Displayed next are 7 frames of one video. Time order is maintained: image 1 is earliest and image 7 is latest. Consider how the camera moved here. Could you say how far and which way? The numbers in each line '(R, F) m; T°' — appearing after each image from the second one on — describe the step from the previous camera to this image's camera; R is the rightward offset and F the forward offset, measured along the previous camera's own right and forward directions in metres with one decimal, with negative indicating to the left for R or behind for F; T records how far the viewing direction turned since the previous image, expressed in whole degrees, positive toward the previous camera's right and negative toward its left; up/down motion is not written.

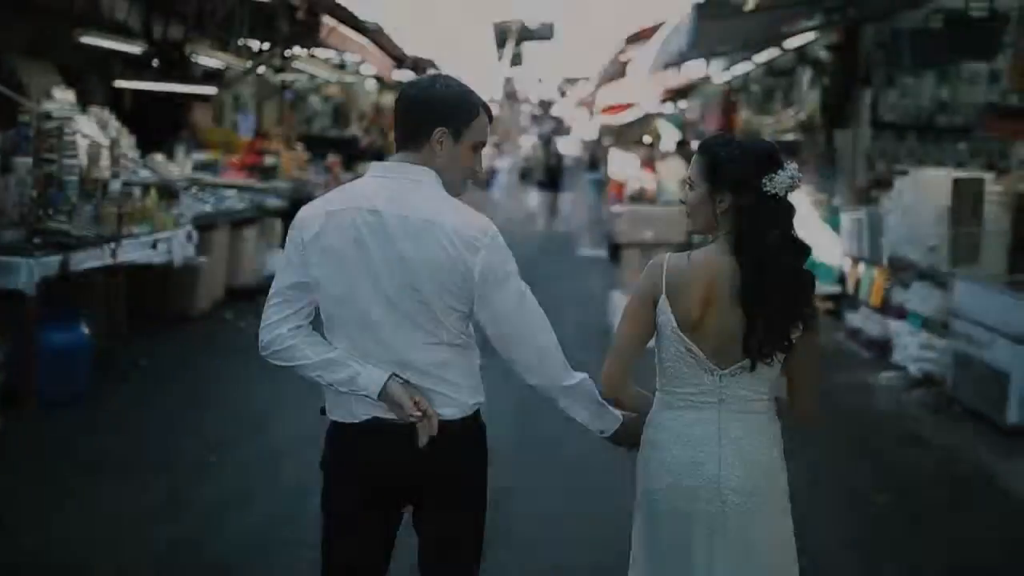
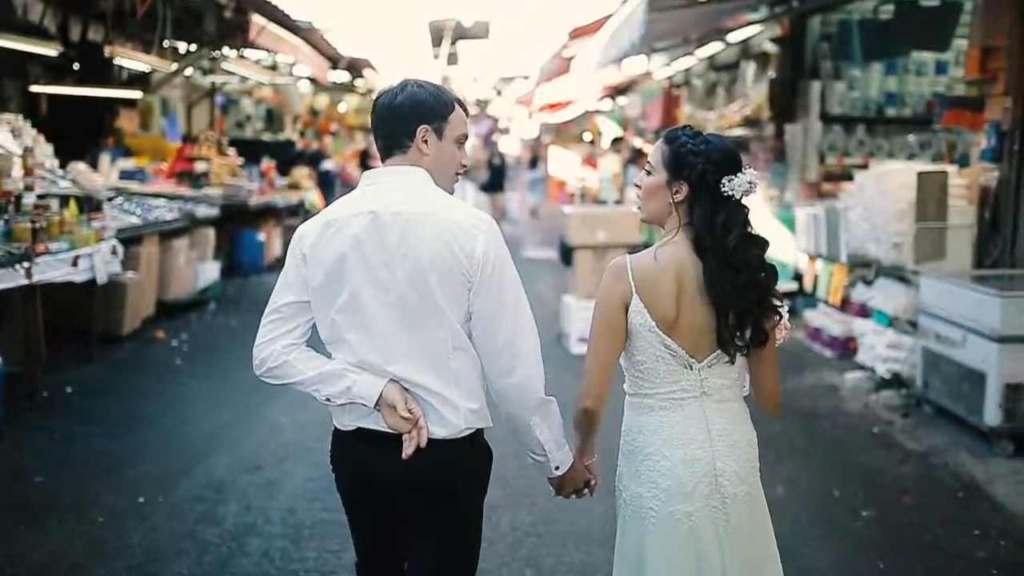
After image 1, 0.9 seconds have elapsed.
(-0.1, +0.4) m; +3°
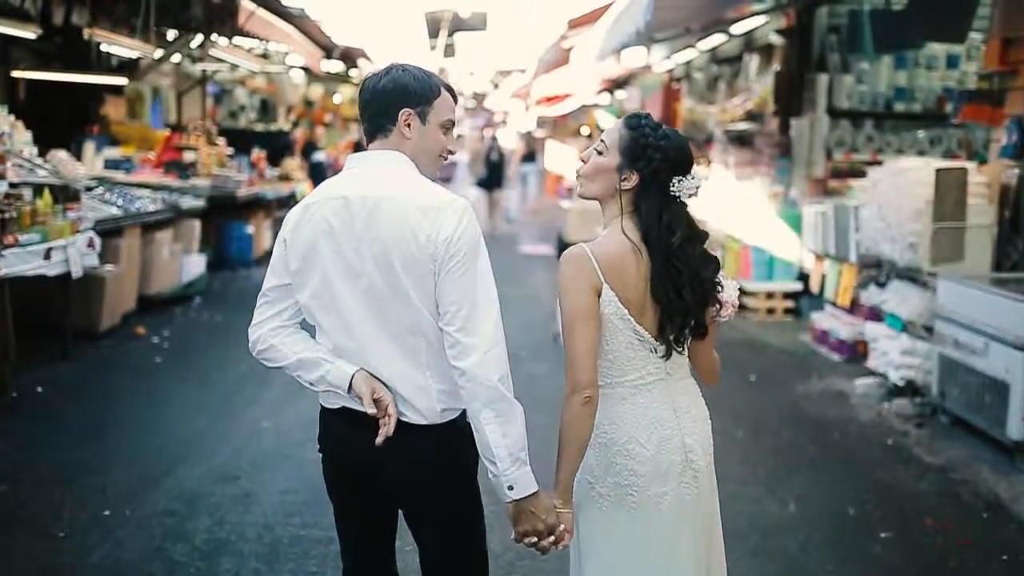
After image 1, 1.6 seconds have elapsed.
(0.0, +0.3) m; 0°
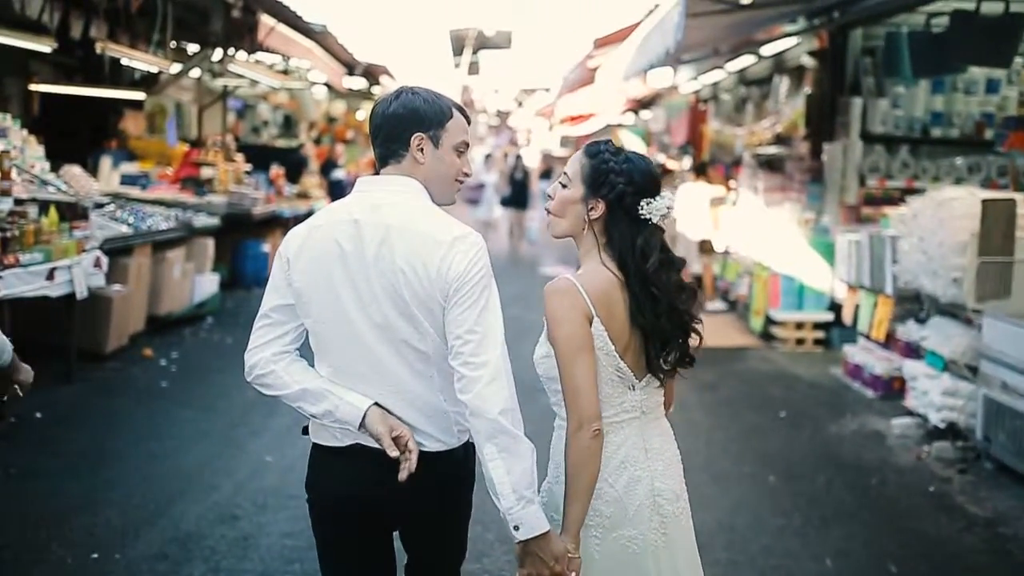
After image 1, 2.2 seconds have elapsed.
(0.0, +0.3) m; -1°
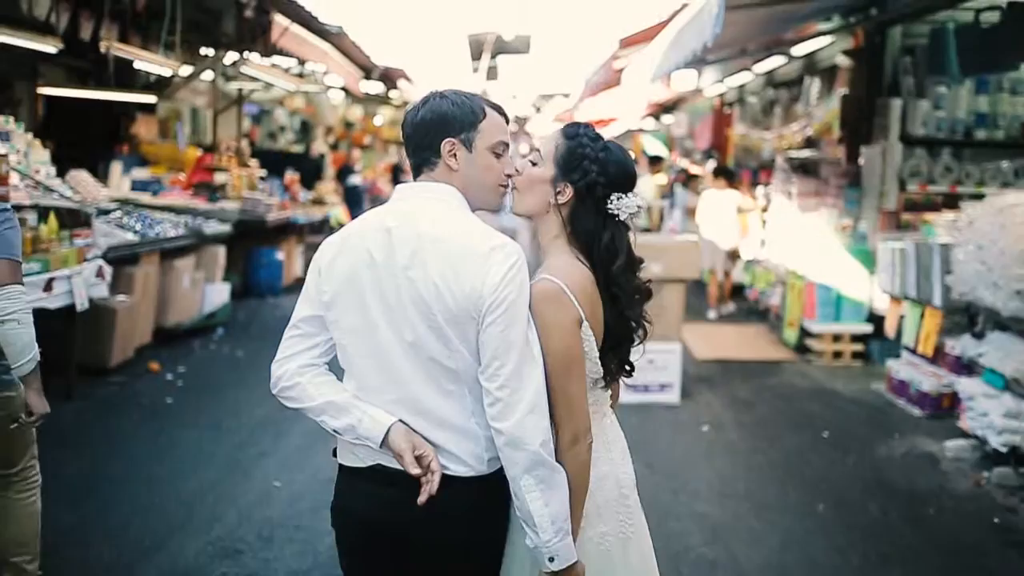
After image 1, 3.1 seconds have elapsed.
(0.0, +0.4) m; -1°
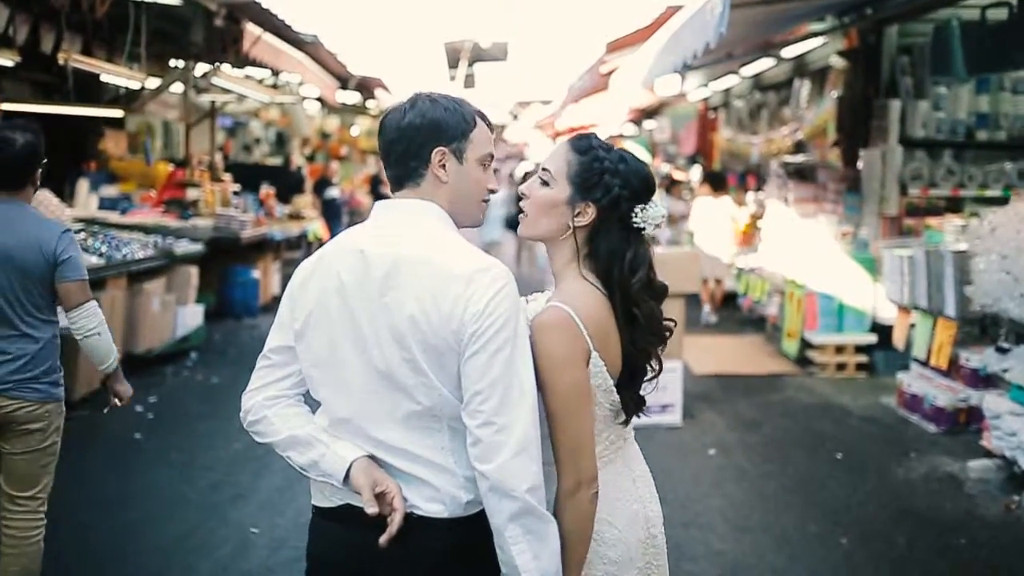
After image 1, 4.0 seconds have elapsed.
(-0.1, +0.4) m; +1°
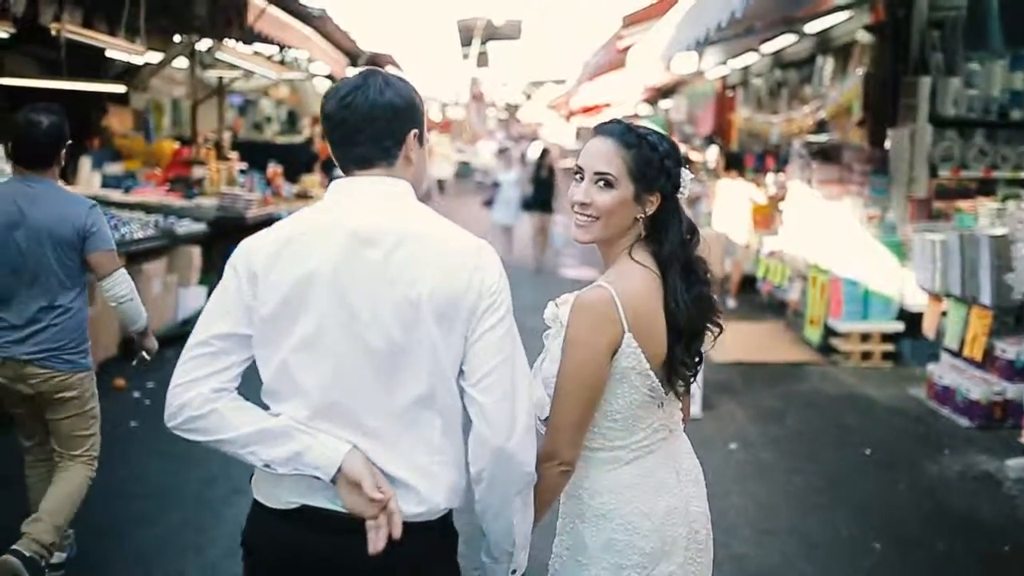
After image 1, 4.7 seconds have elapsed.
(0.0, +0.3) m; -1°
